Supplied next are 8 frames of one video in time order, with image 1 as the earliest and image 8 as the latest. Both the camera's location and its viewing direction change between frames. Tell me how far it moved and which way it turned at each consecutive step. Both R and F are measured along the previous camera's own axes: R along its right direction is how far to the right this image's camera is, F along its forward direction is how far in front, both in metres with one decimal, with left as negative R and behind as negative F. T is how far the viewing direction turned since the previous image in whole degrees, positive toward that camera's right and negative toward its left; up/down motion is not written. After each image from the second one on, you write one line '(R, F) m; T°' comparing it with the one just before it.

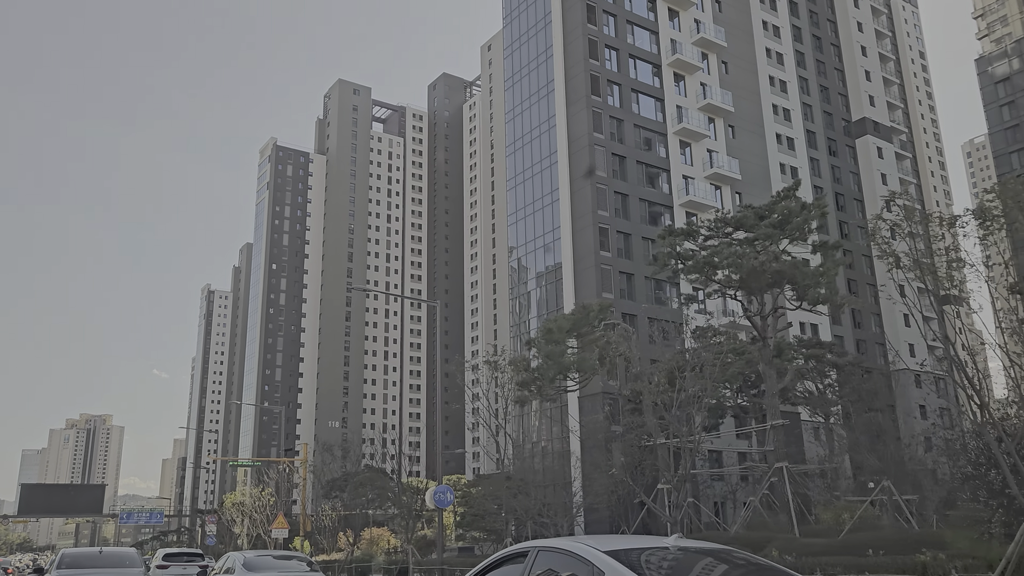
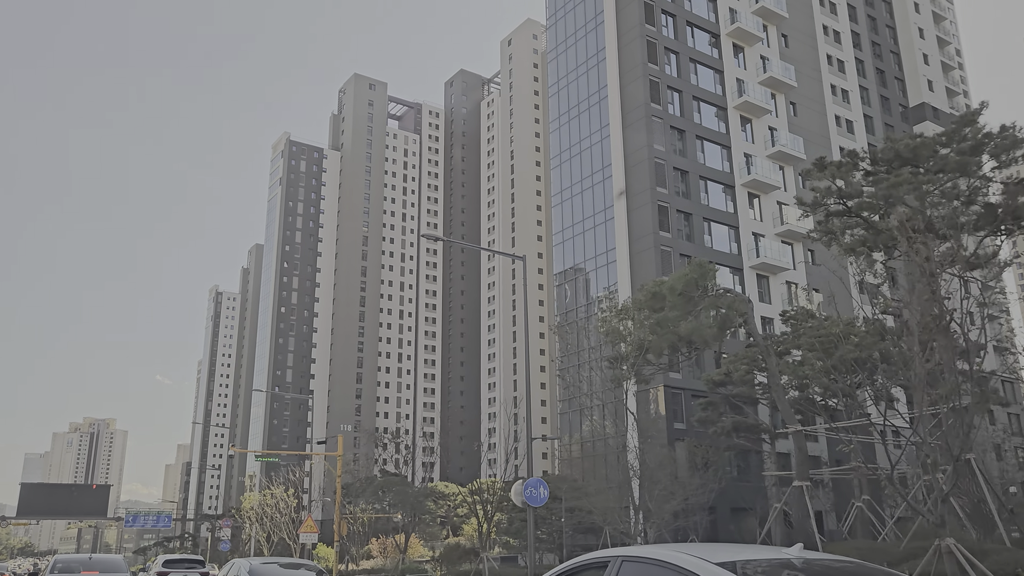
(-2.4, +4.6) m; 0°
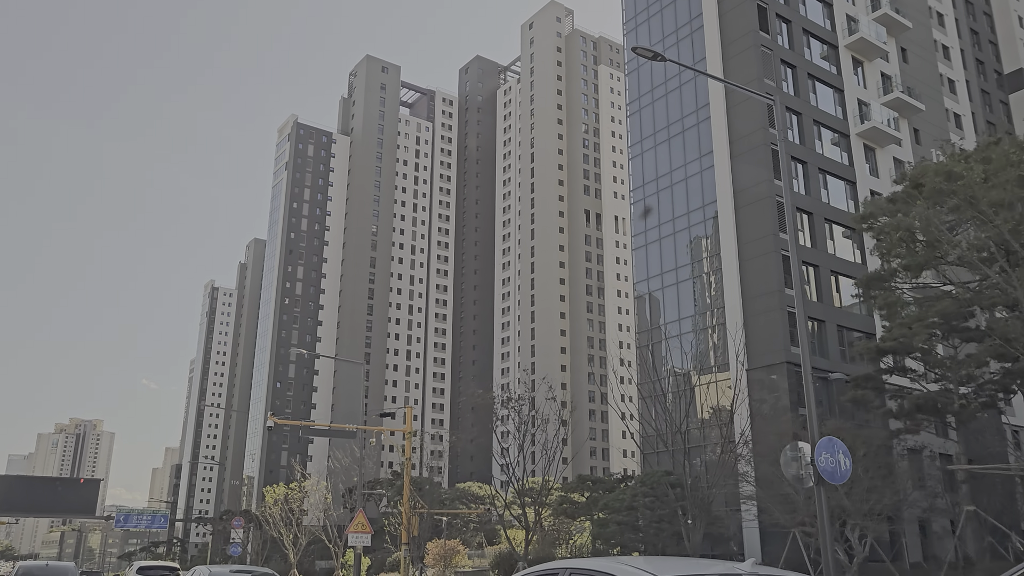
(-4.0, +7.8) m; +1°
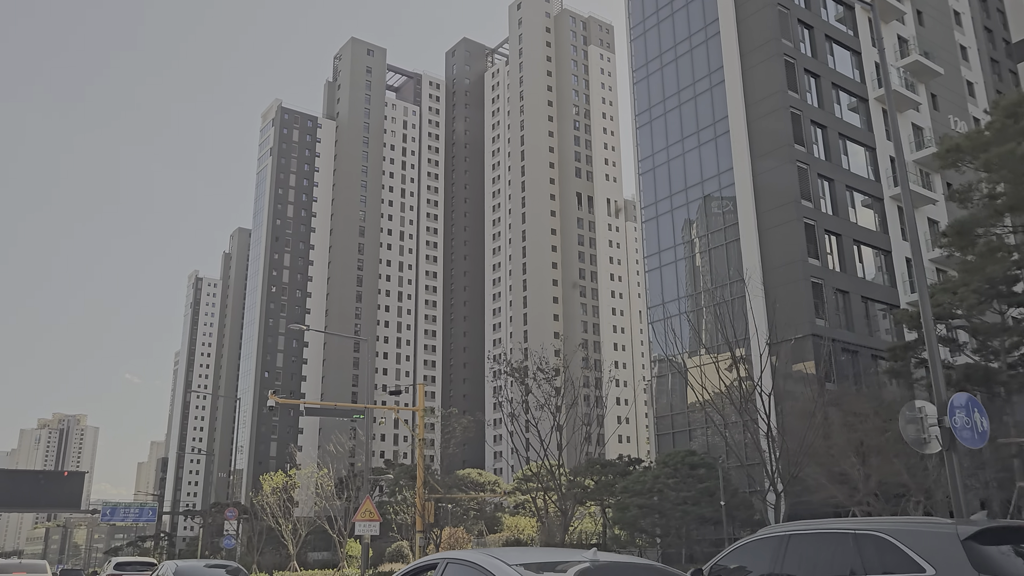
(-1.0, +2.0) m; +1°
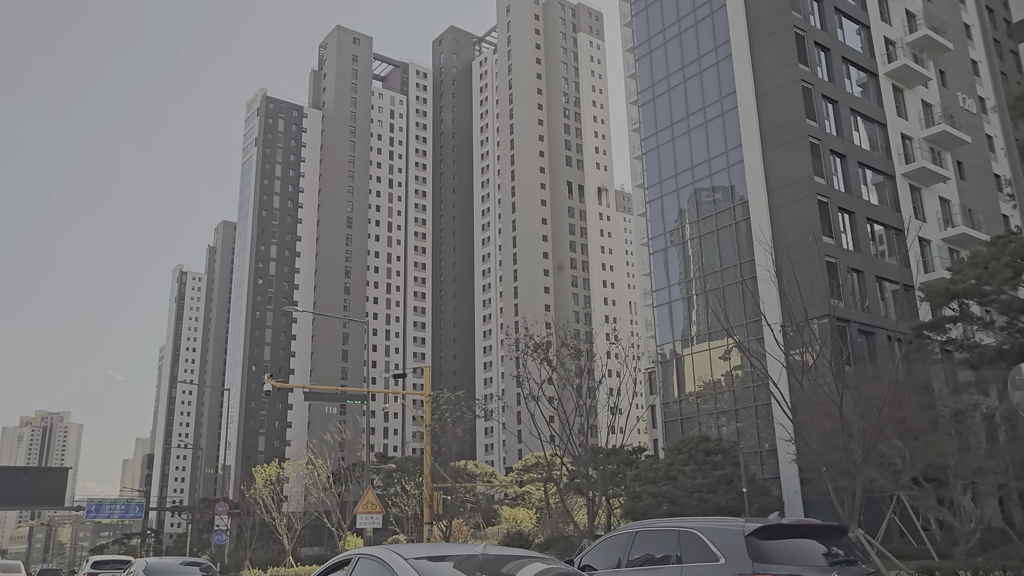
(-0.7, +1.4) m; +1°
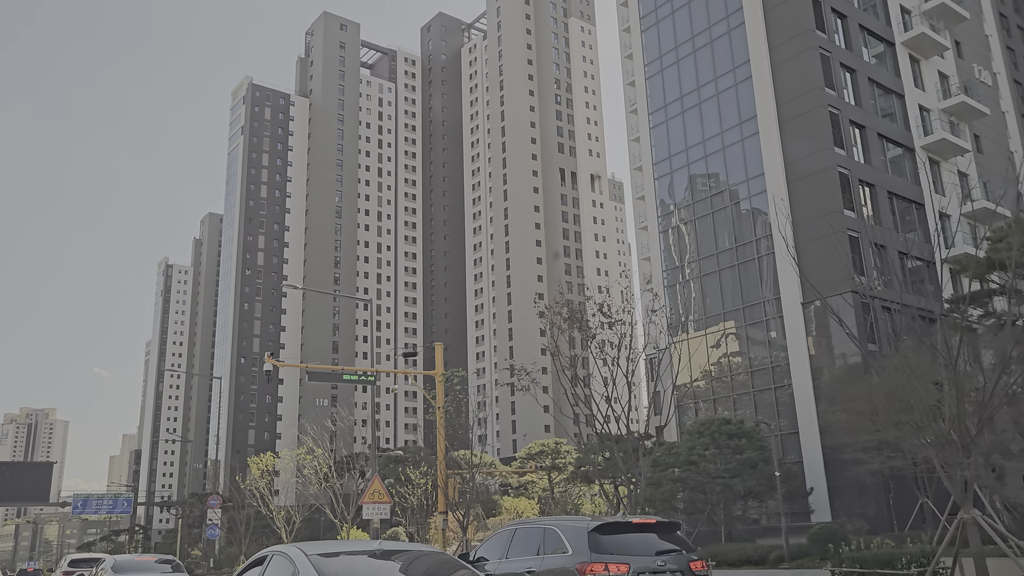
(-0.8, +1.6) m; +1°
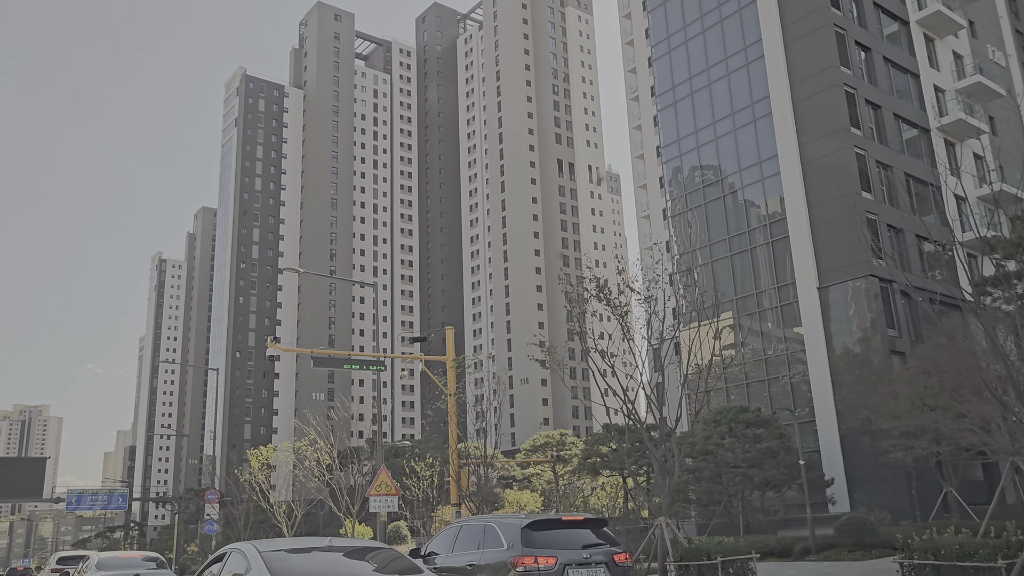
(-0.5, +1.0) m; 0°
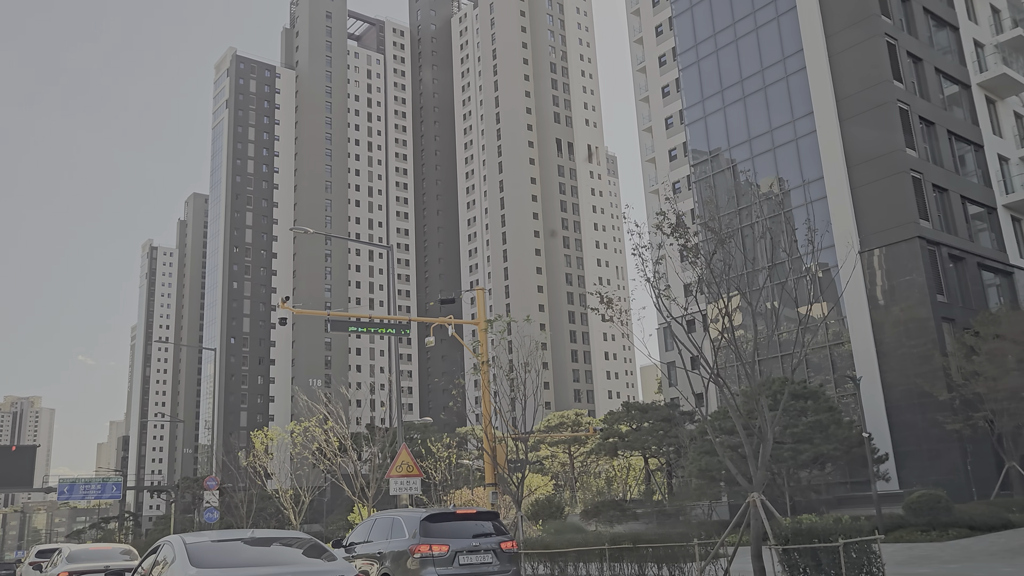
(-0.9, +2.1) m; 0°
